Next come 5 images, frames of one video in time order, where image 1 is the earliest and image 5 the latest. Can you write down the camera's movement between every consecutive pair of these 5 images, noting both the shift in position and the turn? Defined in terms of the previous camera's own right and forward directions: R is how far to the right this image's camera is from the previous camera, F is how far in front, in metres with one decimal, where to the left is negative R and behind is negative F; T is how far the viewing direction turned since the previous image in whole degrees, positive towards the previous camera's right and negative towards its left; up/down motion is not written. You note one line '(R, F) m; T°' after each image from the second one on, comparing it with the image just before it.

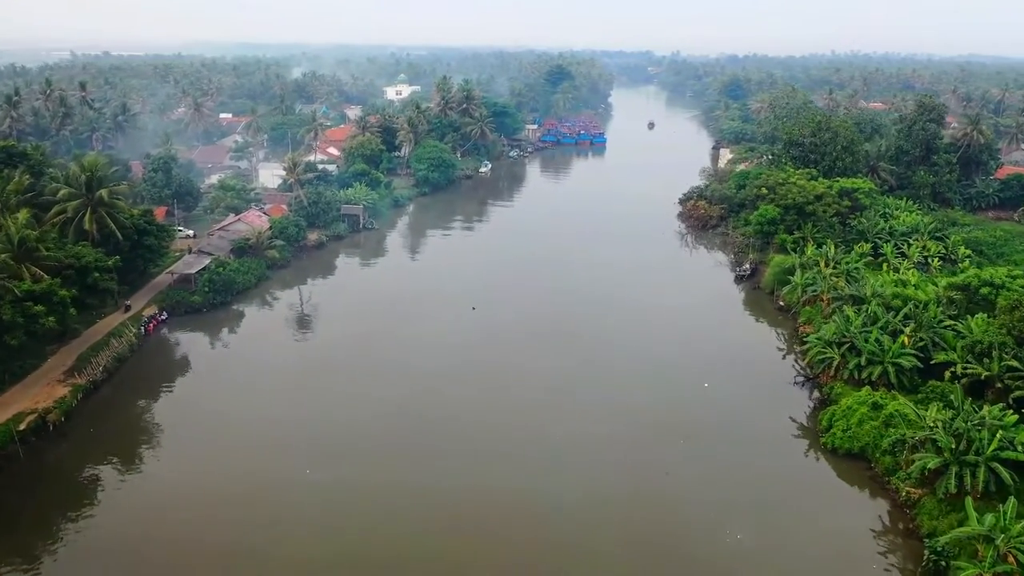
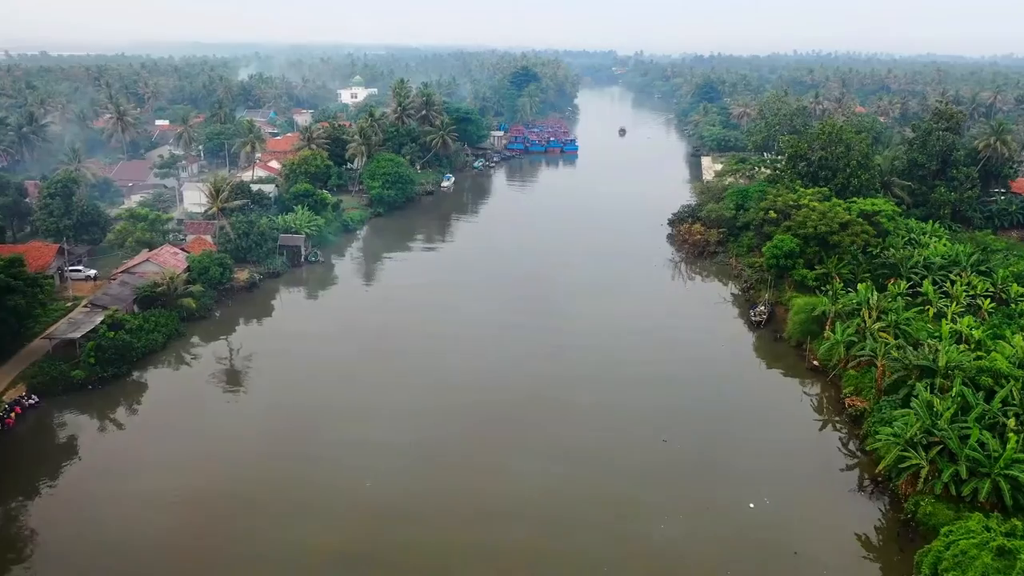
(-0.2, +4.7) m; +3°
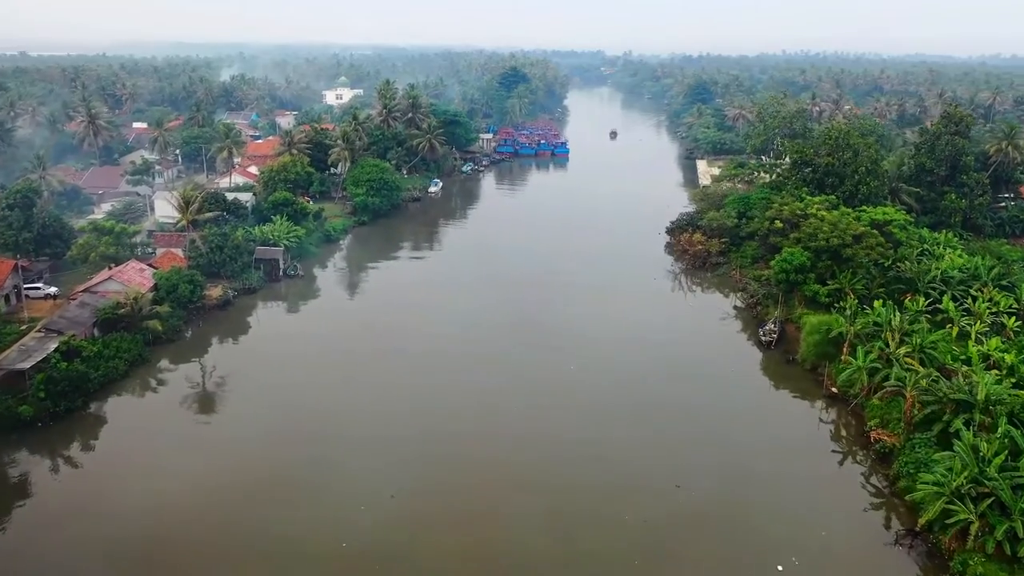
(-0.1, +1.6) m; +1°
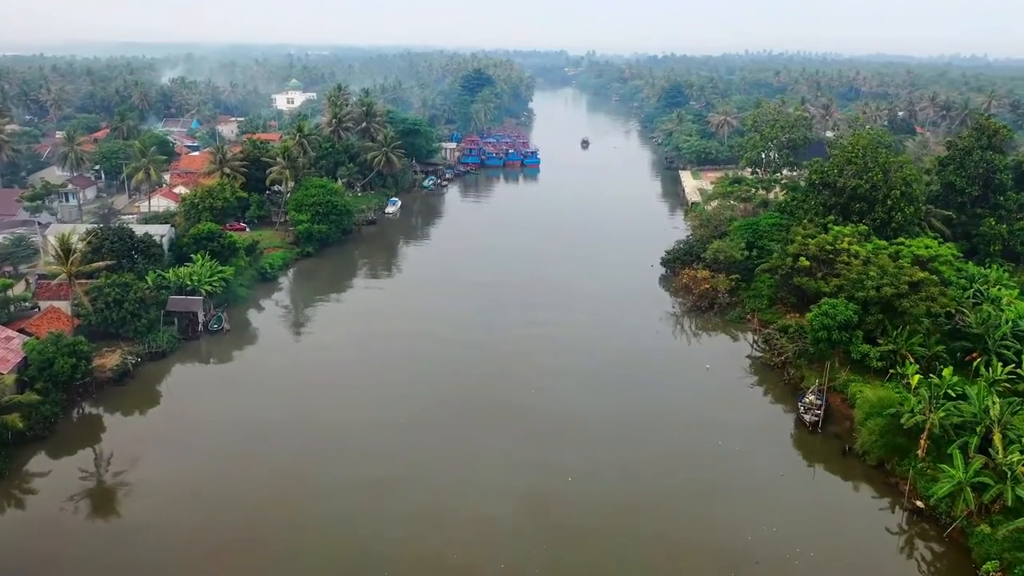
(-0.3, +4.7) m; +3°
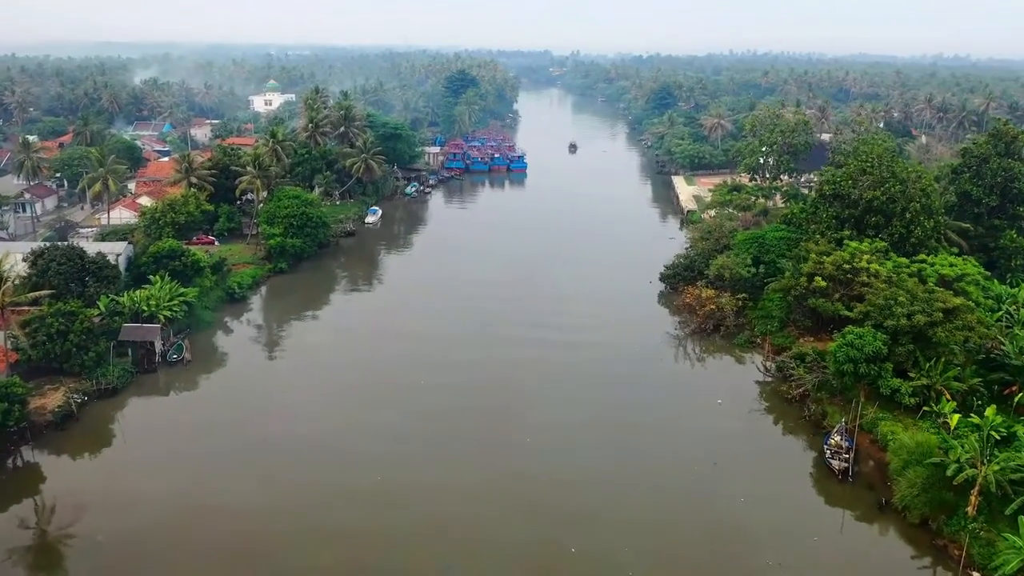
(-0.1, +1.9) m; +1°
